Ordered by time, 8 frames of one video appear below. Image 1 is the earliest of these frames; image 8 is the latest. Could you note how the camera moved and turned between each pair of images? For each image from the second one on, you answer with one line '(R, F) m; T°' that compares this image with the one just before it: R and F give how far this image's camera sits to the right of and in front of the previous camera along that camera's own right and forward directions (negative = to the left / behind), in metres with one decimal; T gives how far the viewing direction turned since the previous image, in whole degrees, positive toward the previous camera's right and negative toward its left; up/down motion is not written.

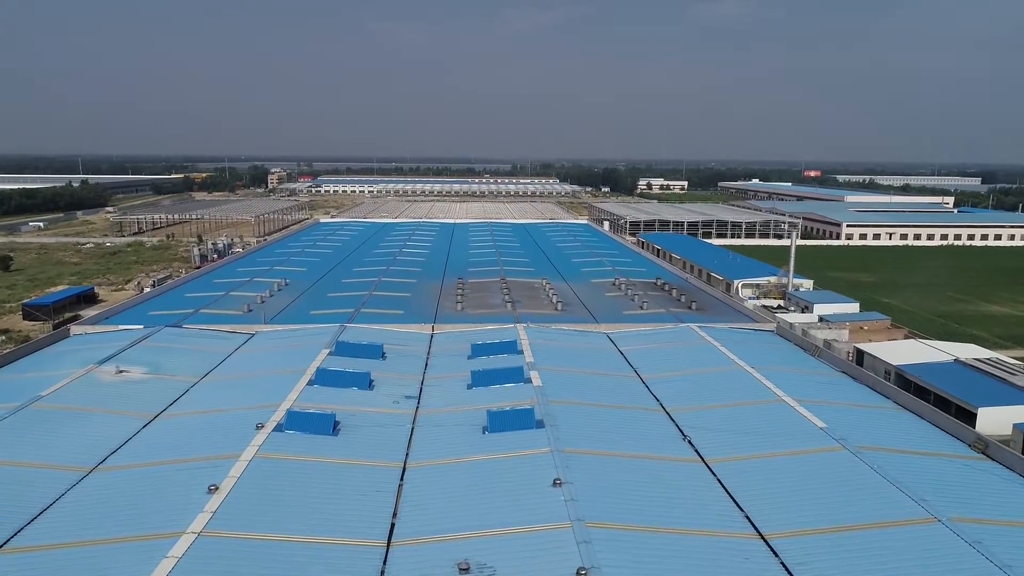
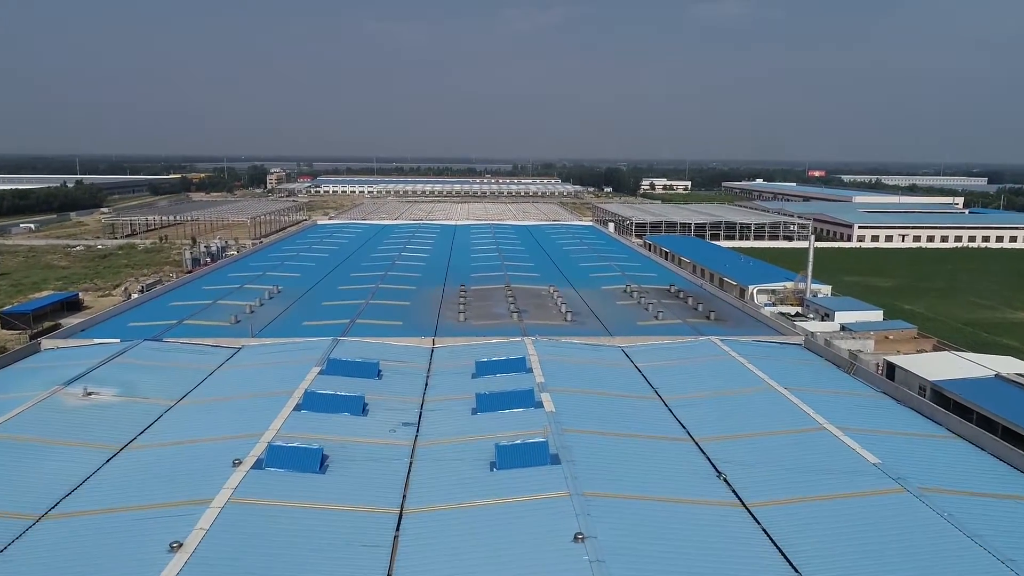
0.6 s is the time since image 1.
(-0.1, +0.7) m; 0°
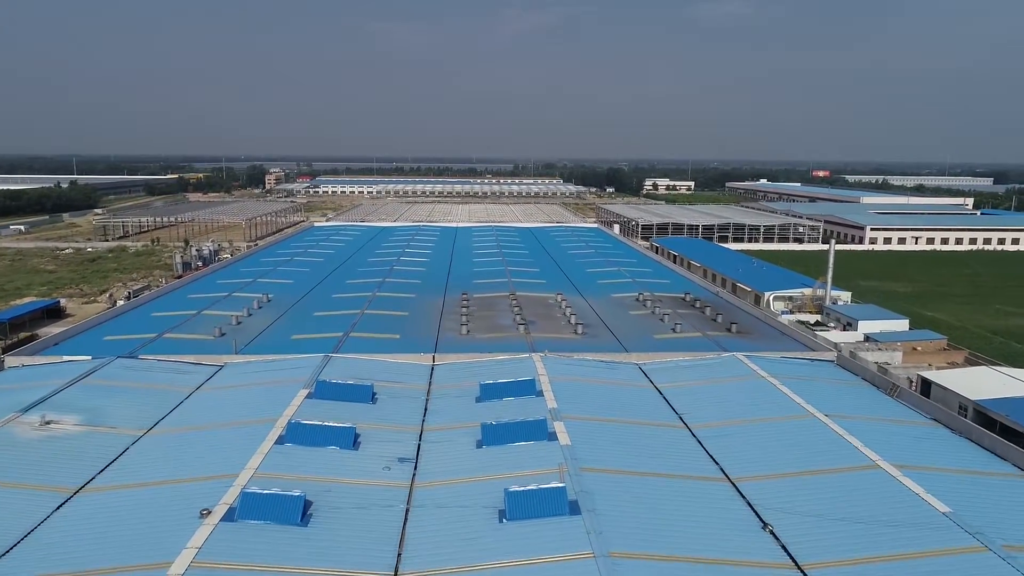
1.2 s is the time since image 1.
(-0.1, +0.7) m; 0°
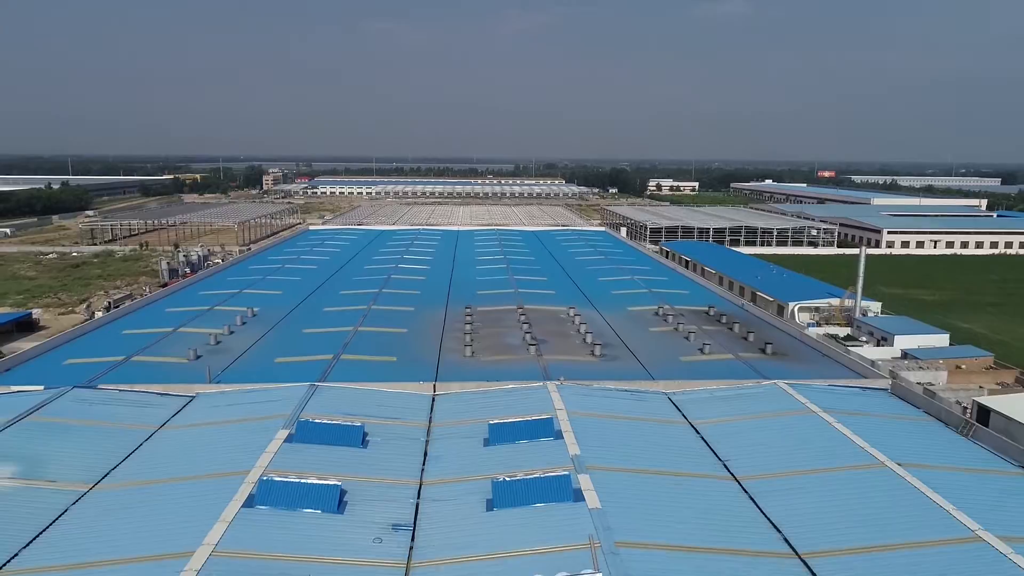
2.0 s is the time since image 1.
(-0.1, +1.0) m; 0°
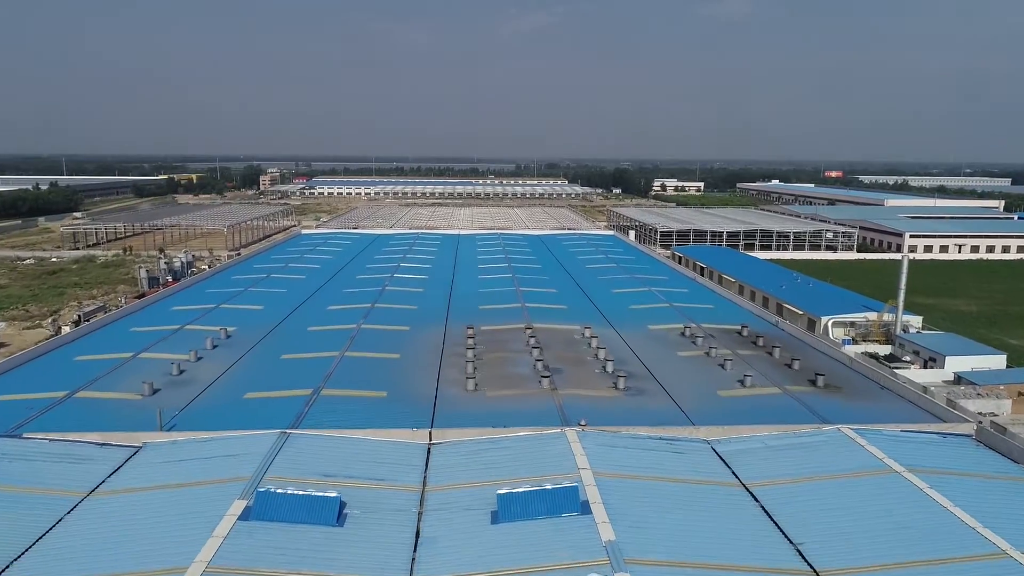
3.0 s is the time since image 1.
(-0.1, +1.2) m; 0°
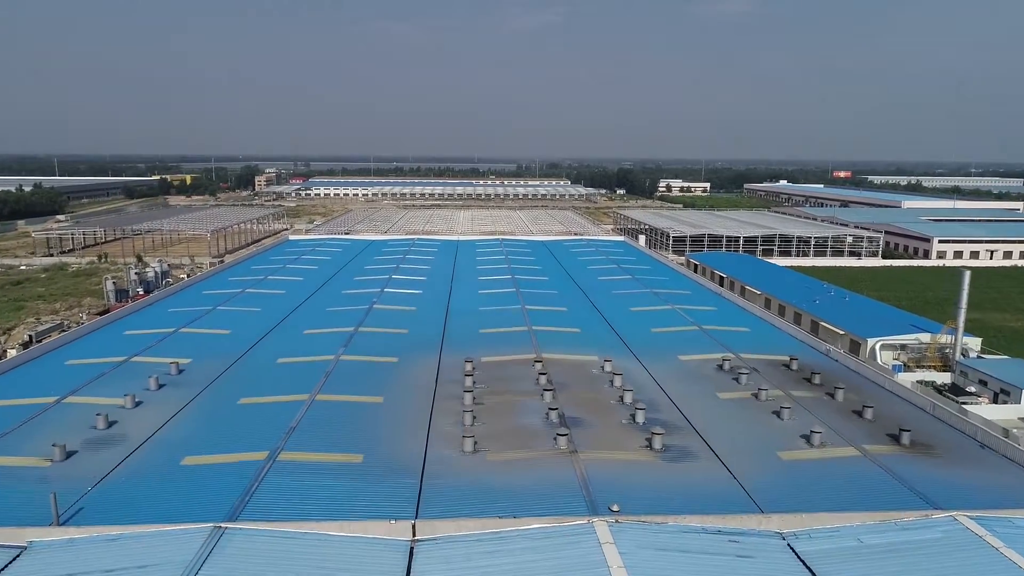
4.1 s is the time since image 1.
(-0.1, +1.4) m; 0°
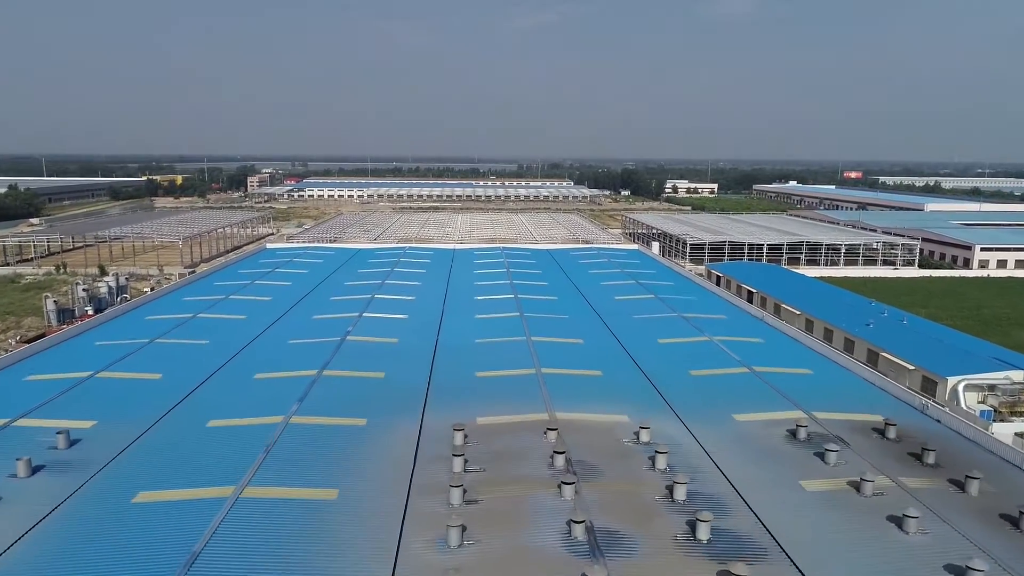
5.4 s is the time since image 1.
(0.0, +1.9) m; 0°
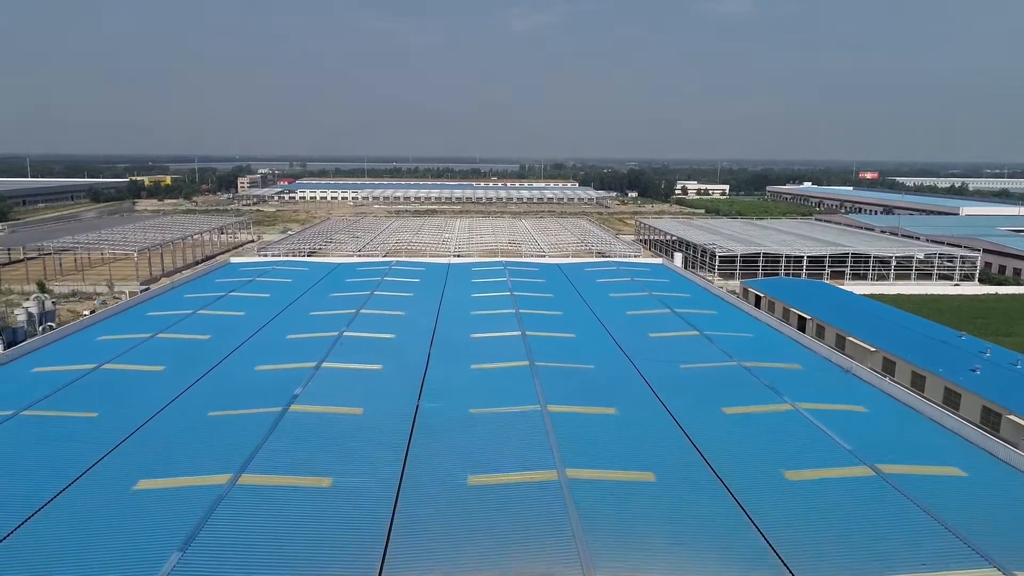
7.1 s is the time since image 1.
(-0.1, +2.5) m; 0°
